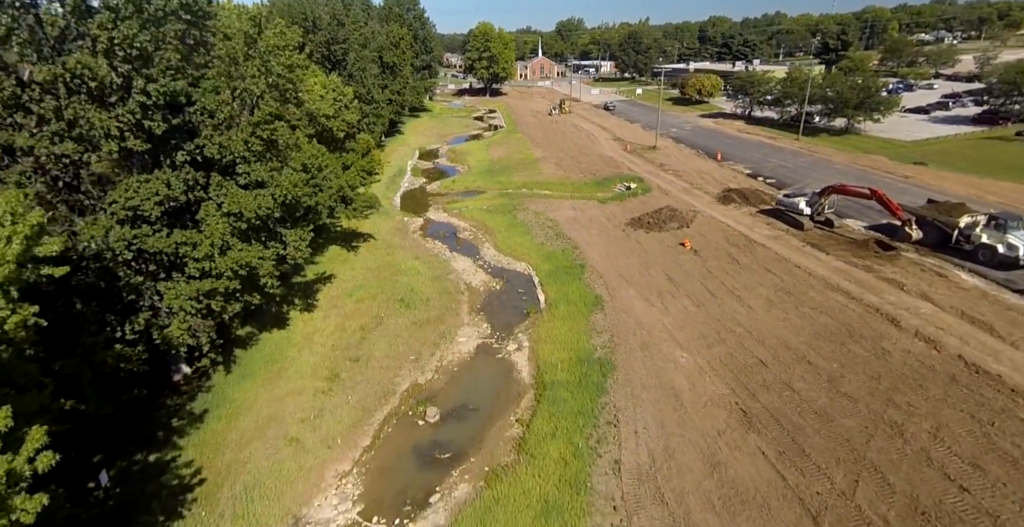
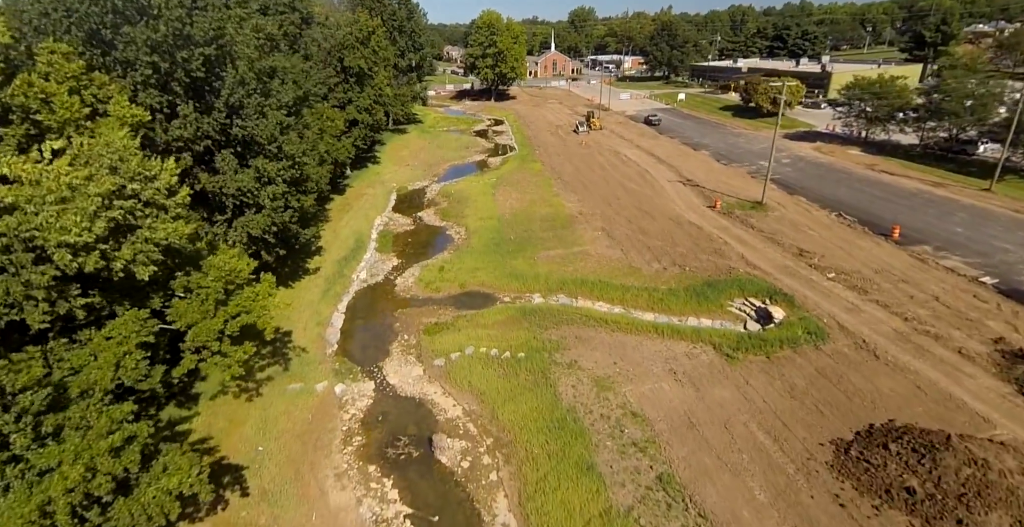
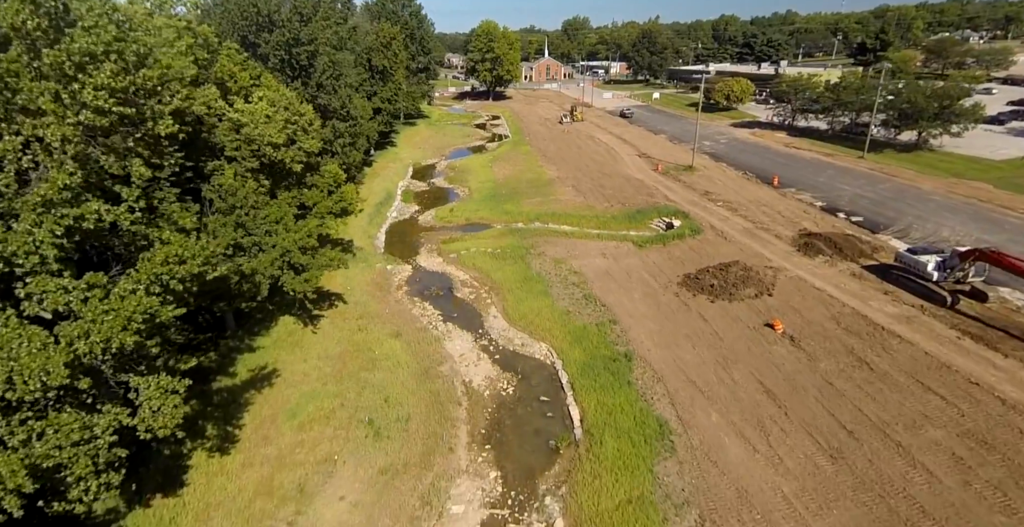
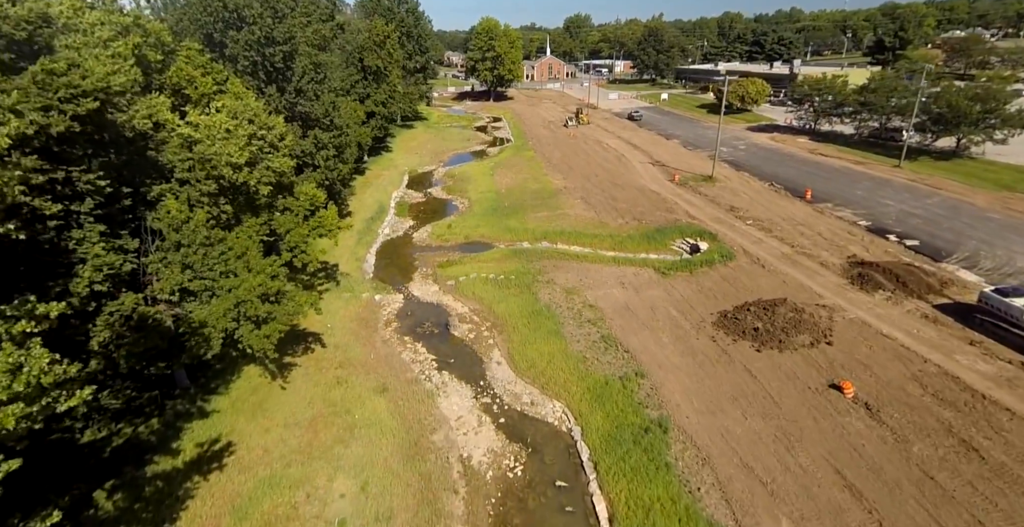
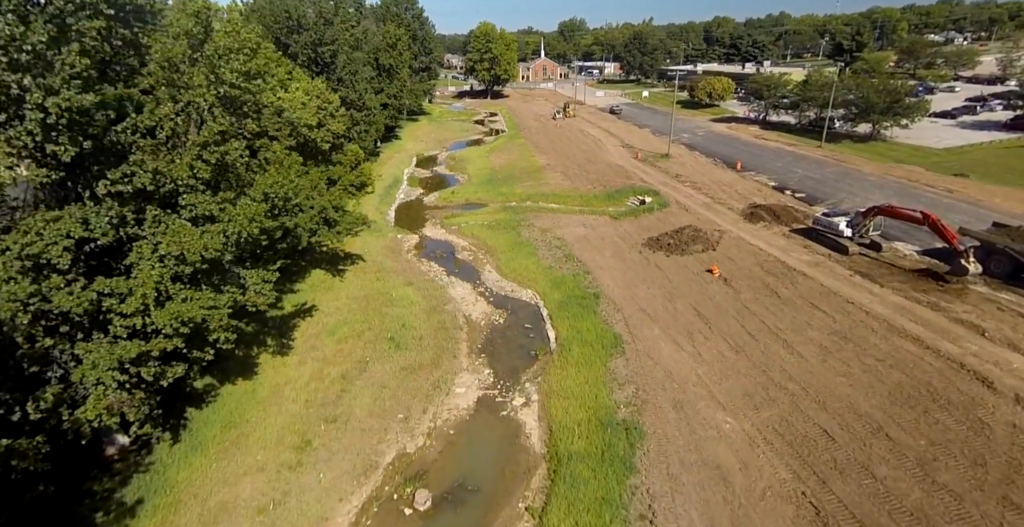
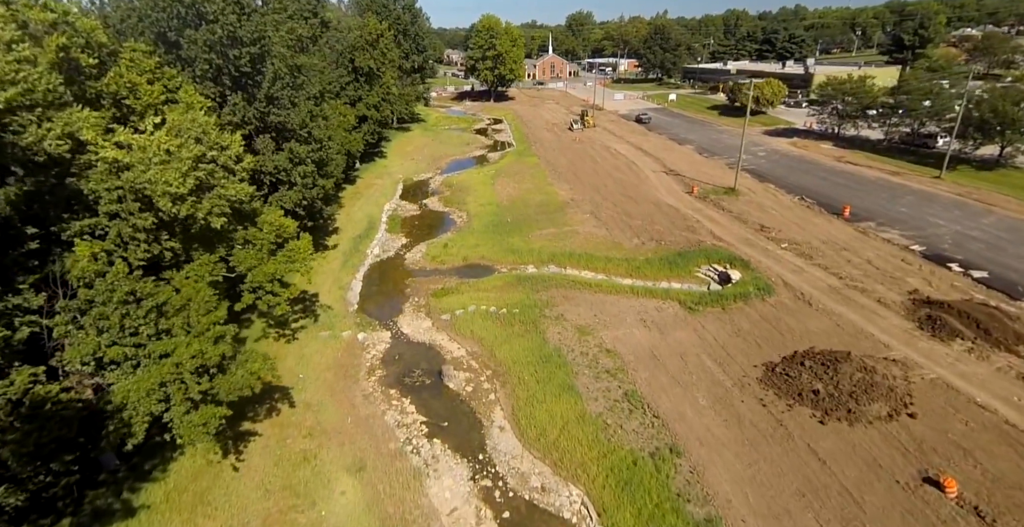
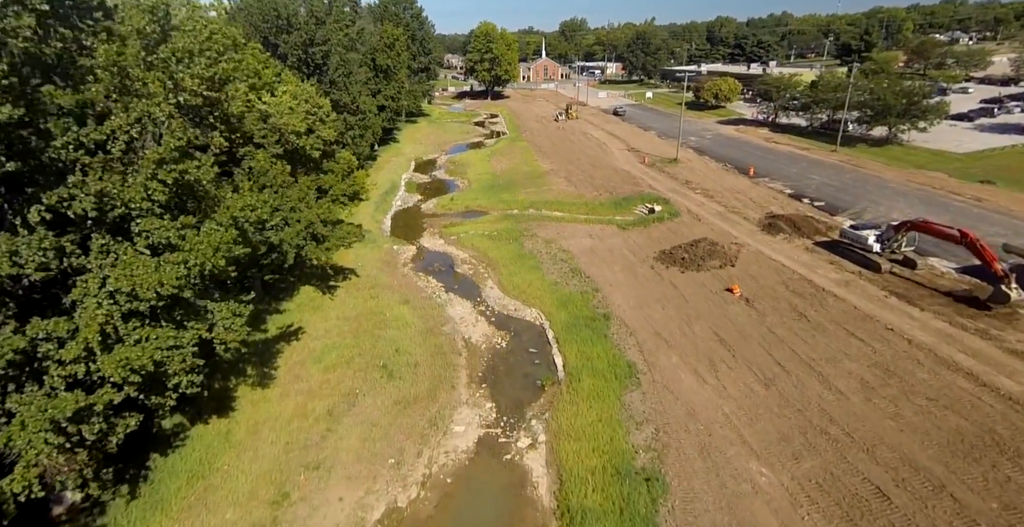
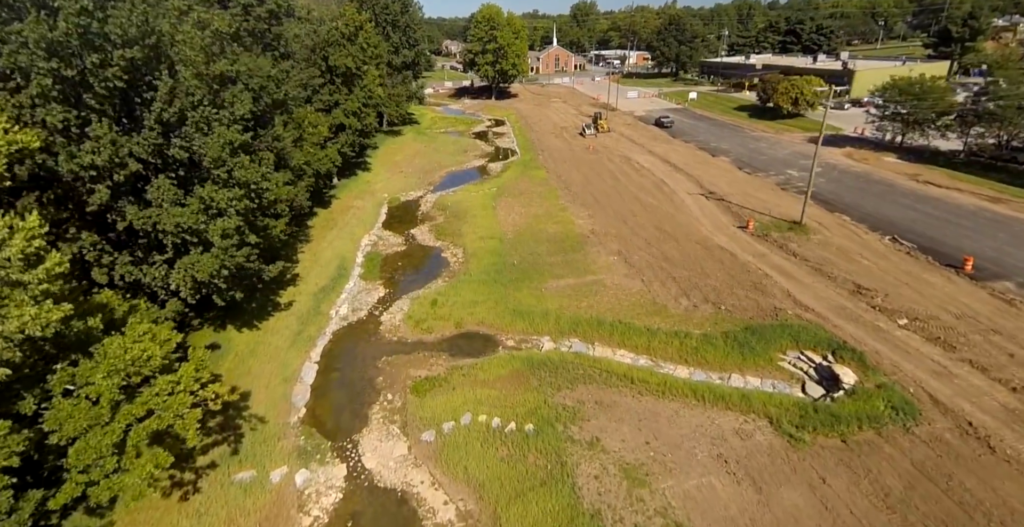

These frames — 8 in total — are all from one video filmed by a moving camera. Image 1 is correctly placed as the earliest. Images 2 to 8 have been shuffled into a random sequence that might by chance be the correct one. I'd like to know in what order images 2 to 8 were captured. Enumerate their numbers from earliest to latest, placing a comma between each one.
5, 7, 3, 4, 6, 2, 8
